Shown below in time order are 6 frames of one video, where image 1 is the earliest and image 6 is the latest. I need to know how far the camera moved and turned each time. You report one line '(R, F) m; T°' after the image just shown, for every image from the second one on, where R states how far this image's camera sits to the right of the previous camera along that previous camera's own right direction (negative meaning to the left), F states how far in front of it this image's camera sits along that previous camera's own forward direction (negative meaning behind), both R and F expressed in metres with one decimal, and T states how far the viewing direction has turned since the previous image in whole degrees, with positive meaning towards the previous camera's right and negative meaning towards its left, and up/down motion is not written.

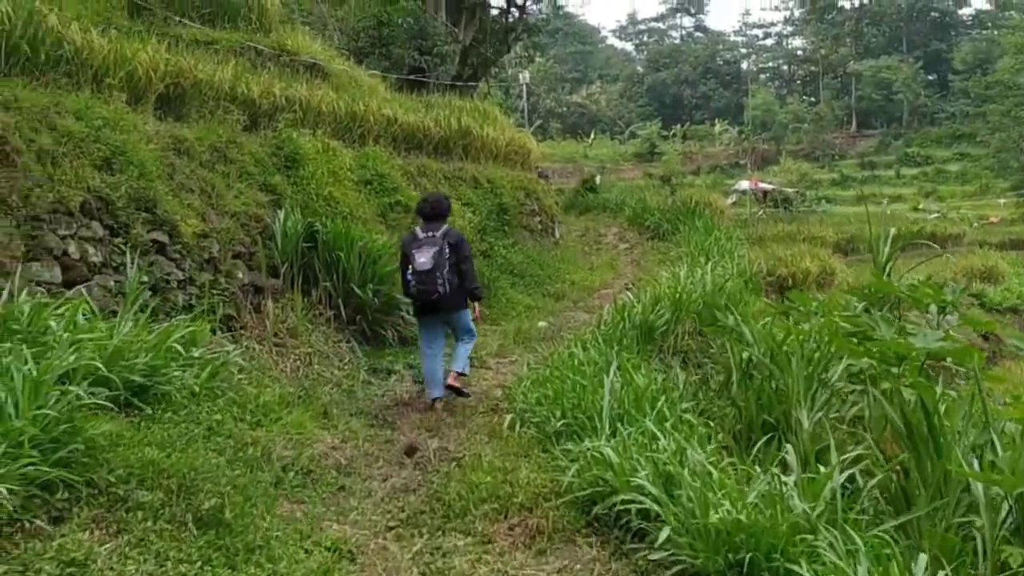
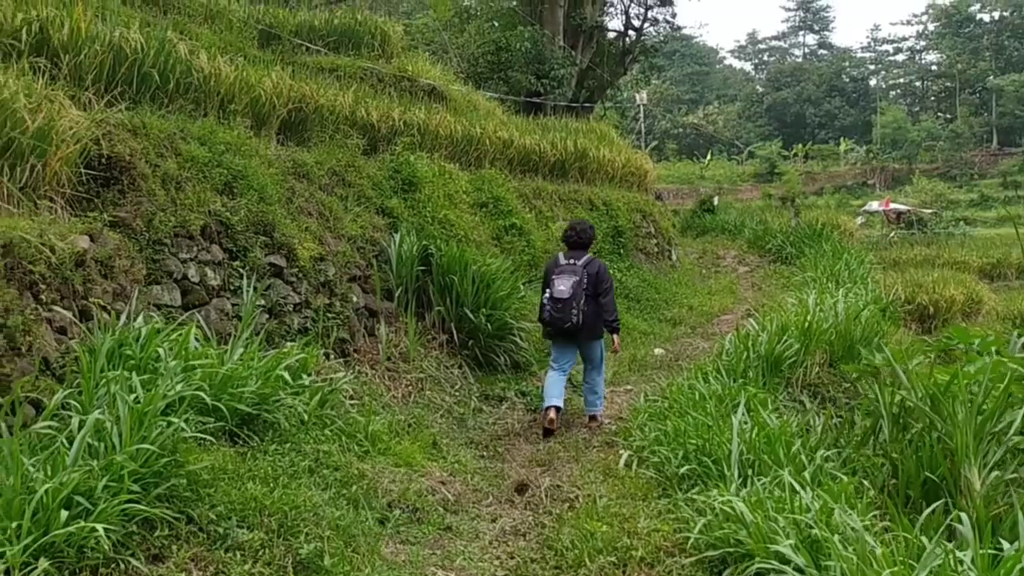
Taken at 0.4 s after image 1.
(0.0, +0.1) m; -6°
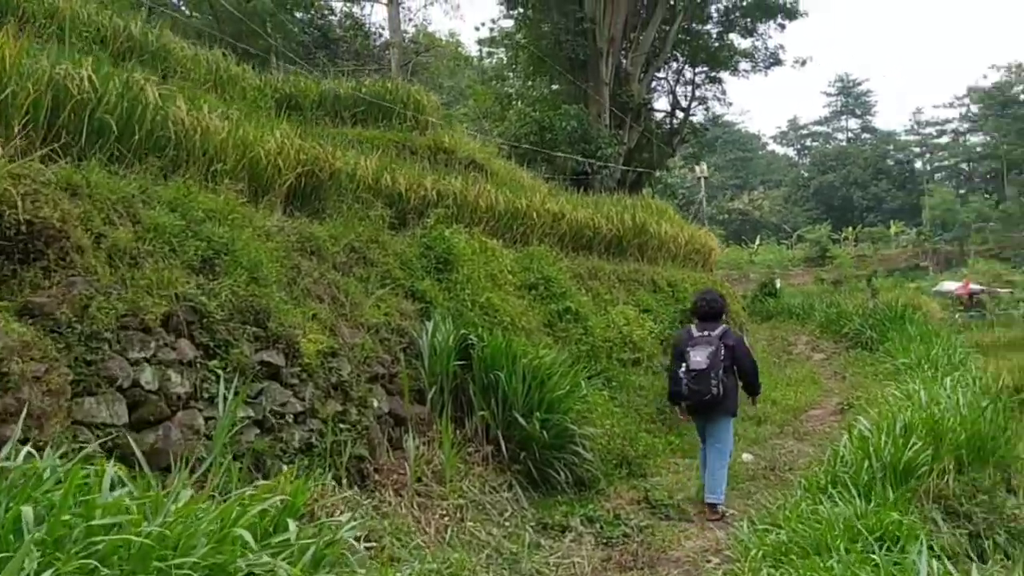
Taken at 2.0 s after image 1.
(-0.1, +1.3) m; -2°
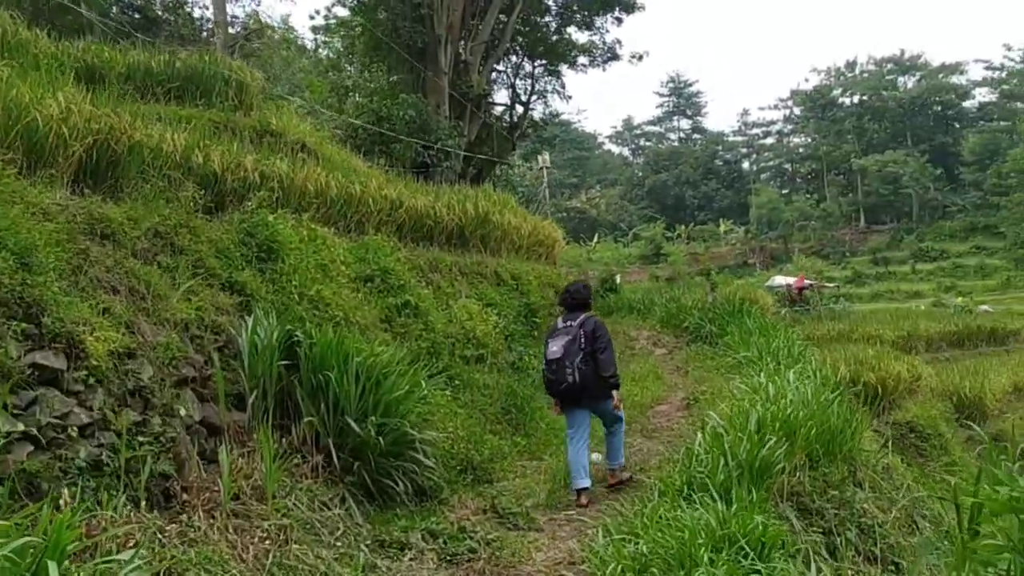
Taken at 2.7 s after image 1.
(0.0, +0.5) m; +9°
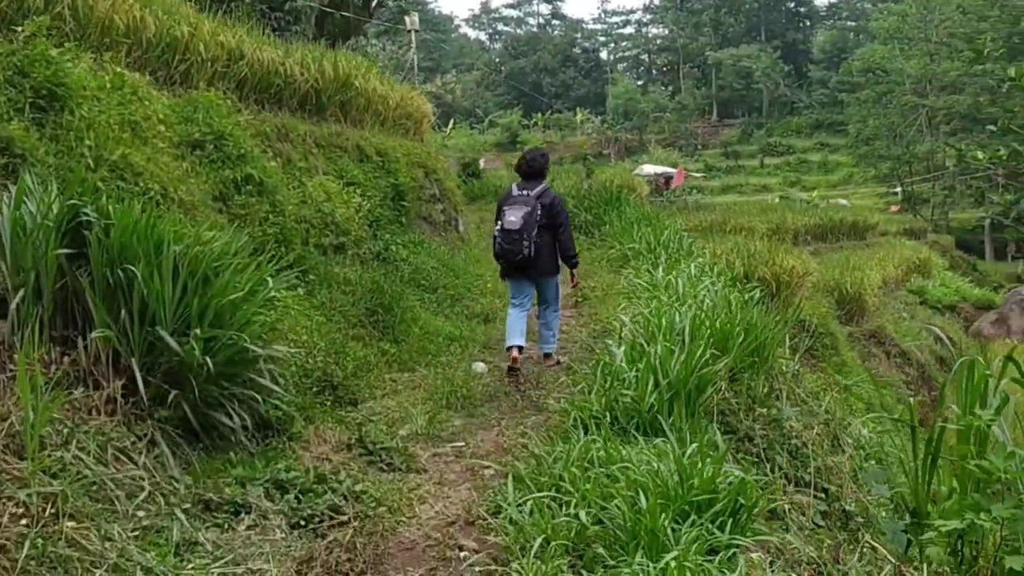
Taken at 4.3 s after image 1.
(-0.1, +1.3) m; +8°
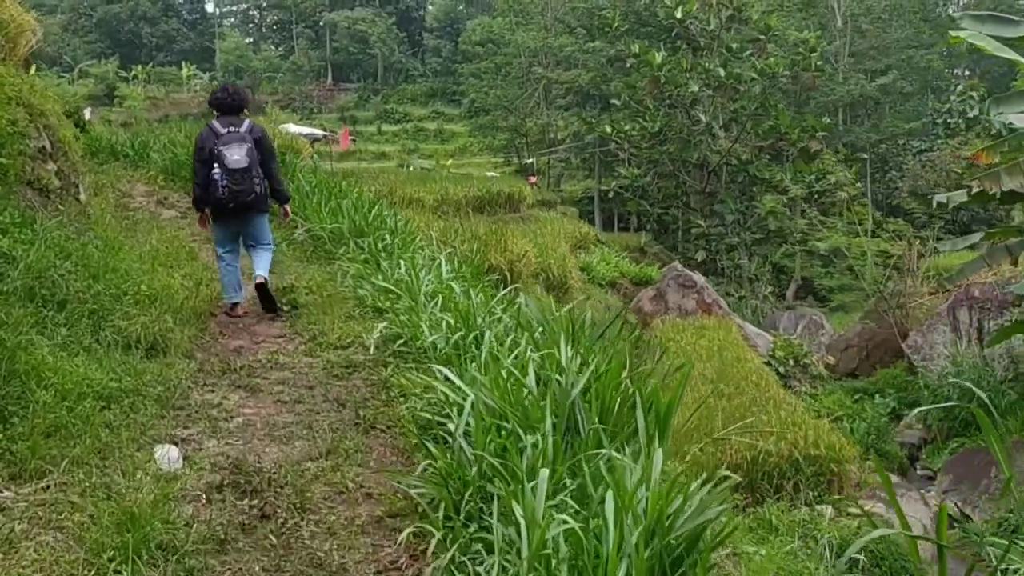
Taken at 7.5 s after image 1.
(-0.4, +2.5) m; +21°
